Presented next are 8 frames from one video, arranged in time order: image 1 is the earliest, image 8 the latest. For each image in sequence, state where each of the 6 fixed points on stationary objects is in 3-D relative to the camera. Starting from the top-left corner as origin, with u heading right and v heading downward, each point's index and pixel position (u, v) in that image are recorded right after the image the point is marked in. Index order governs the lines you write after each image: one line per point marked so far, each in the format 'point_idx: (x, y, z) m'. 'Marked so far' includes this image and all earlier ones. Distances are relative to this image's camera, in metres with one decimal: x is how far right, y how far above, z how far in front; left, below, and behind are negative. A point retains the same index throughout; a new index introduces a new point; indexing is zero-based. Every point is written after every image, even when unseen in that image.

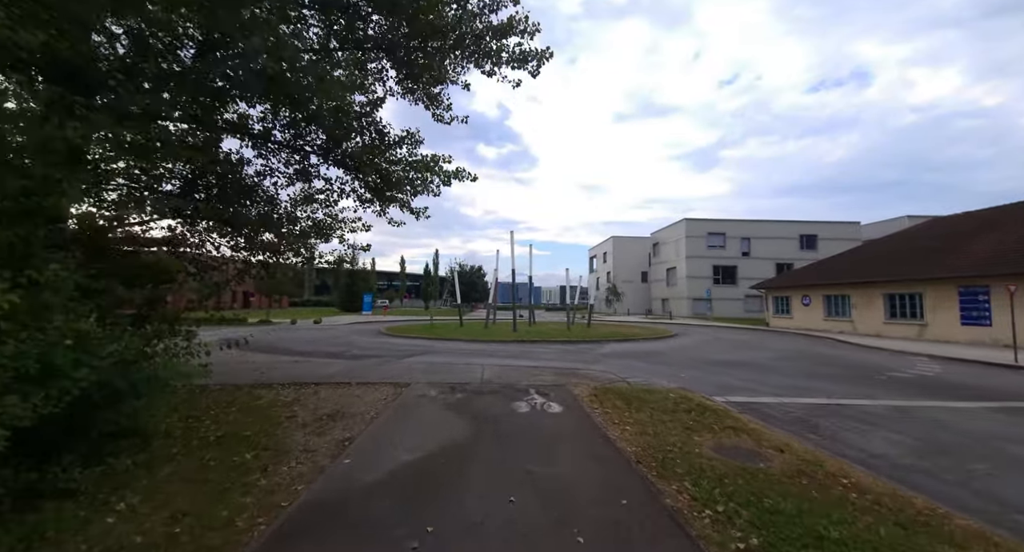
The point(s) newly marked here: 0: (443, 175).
0: (-1.2, +1.7, +7.0) m
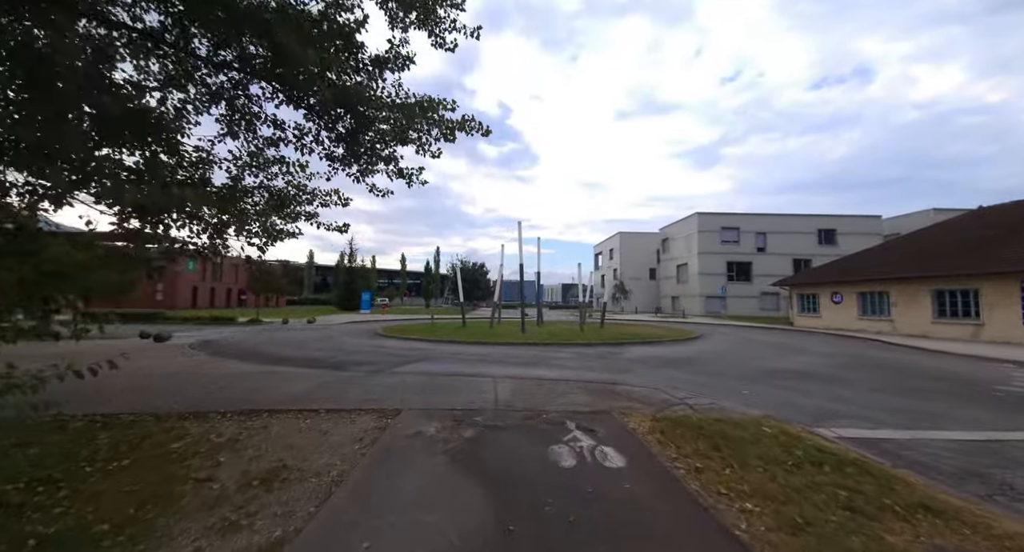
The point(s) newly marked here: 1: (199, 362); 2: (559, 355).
0: (-0.8, +1.9, +5.1) m
1: (-8.4, -2.8, +10.9) m
2: (+1.5, -2.3, +12.2) m
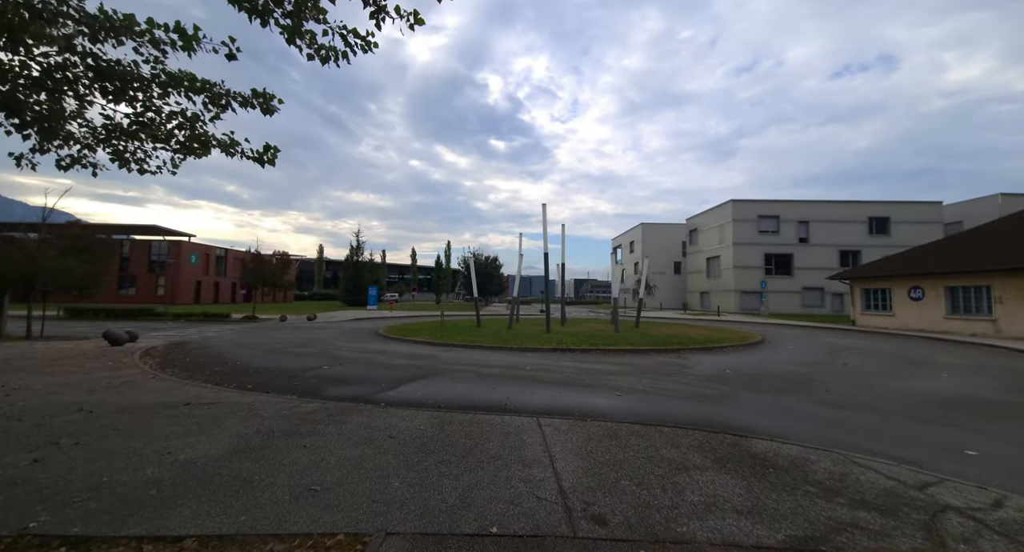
0: (-0.3, +2.1, +2.2) m
1: (-7.6, -2.6, +8.2) m
2: (+2.2, -2.0, +9.2) m
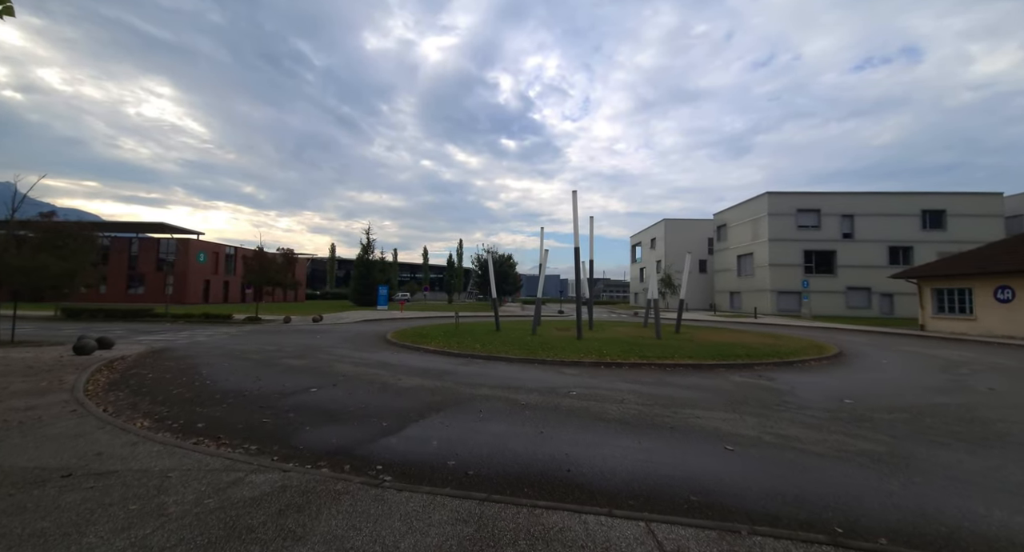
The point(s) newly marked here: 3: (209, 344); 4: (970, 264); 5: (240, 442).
0: (+0.3, +2.1, 0.0) m
1: (-7.0, -2.5, +6.2) m
2: (+2.9, -2.0, +7.0) m
3: (-12.6, -2.8, +17.3) m
4: (+20.9, +0.6, +18.8) m
5: (-3.1, -1.9, +4.7) m
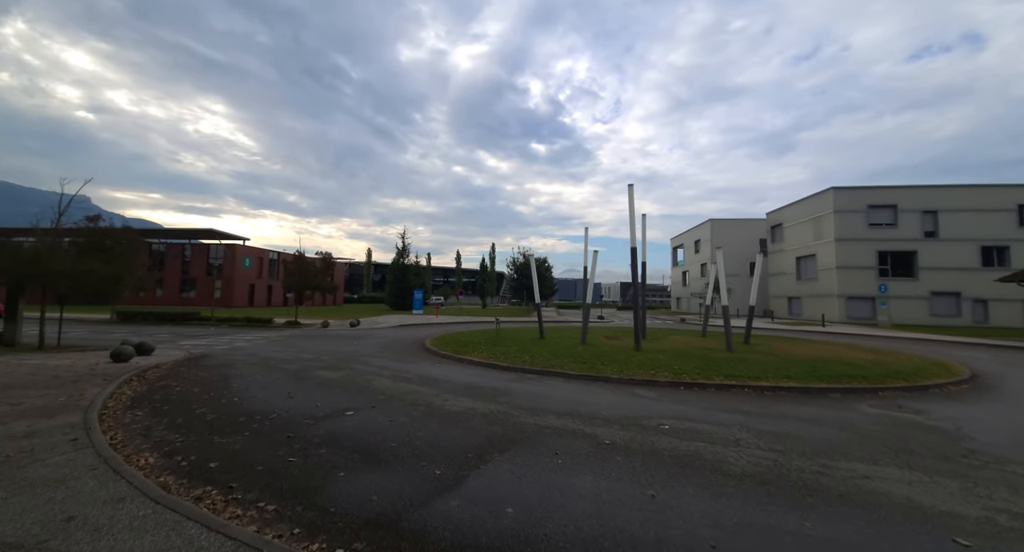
0: (+0.7, +2.1, -1.3) m
1: (-6.0, -2.6, +5.4) m
2: (+4.0, -2.0, +5.4) m
3: (-10.8, -3.0, +16.9) m
4: (+22.8, +0.5, +15.8) m
5: (-2.3, -1.9, +3.6) m
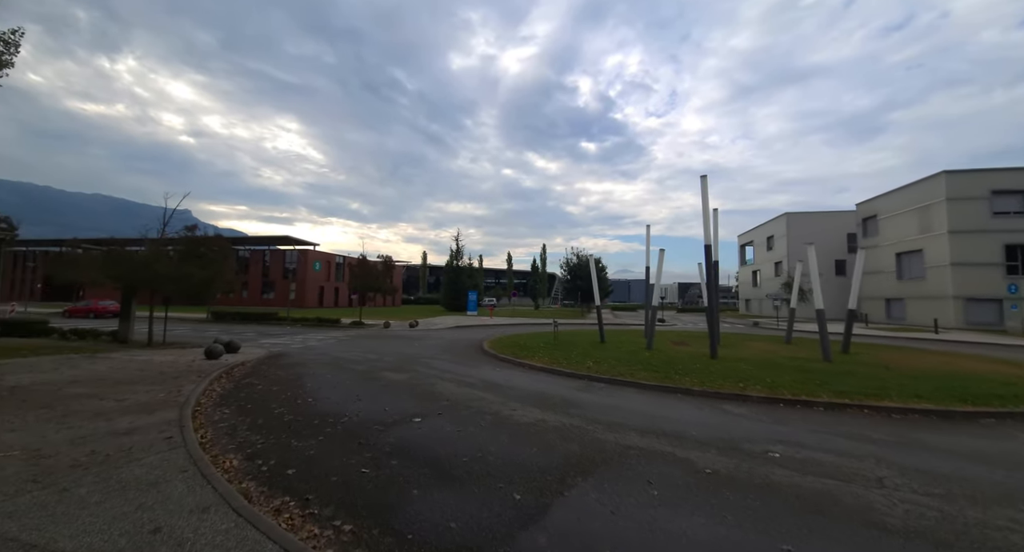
0: (+0.9, +2.1, -1.9) m
1: (-4.9, -2.7, +5.5) m
2: (+4.9, -2.0, +4.4) m
3: (-8.3, -3.1, +17.6) m
4: (+24.8, +0.6, +12.4) m
5: (-1.5, -2.0, +3.3) m
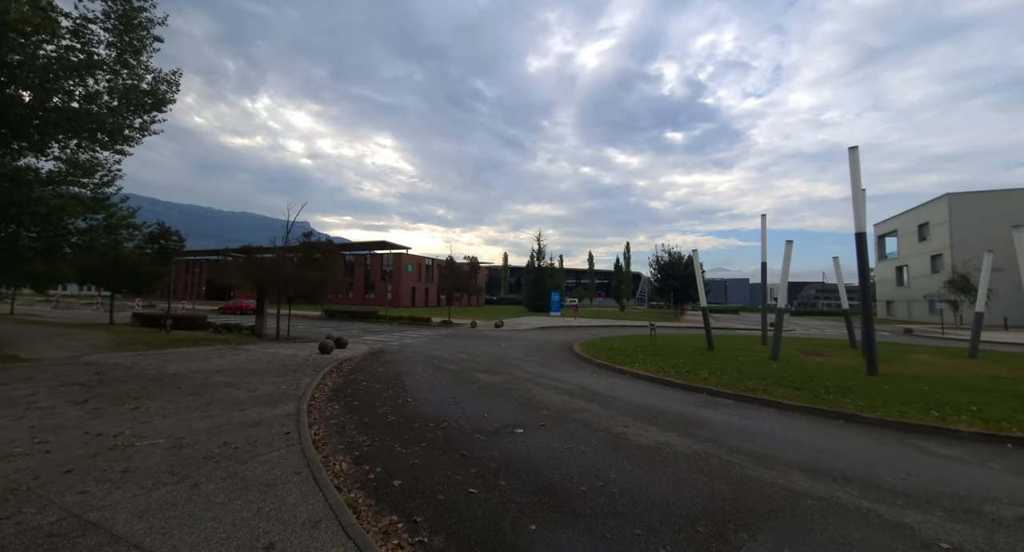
0: (+0.8, +2.1, -2.9) m
1: (-3.4, -2.7, +5.5) m
2: (+6.0, -2.0, +2.5) m
3: (-4.3, -3.1, +18.0) m
4: (+27.1, +0.9, +6.5) m
5: (-0.4, -2.0, +2.7) m
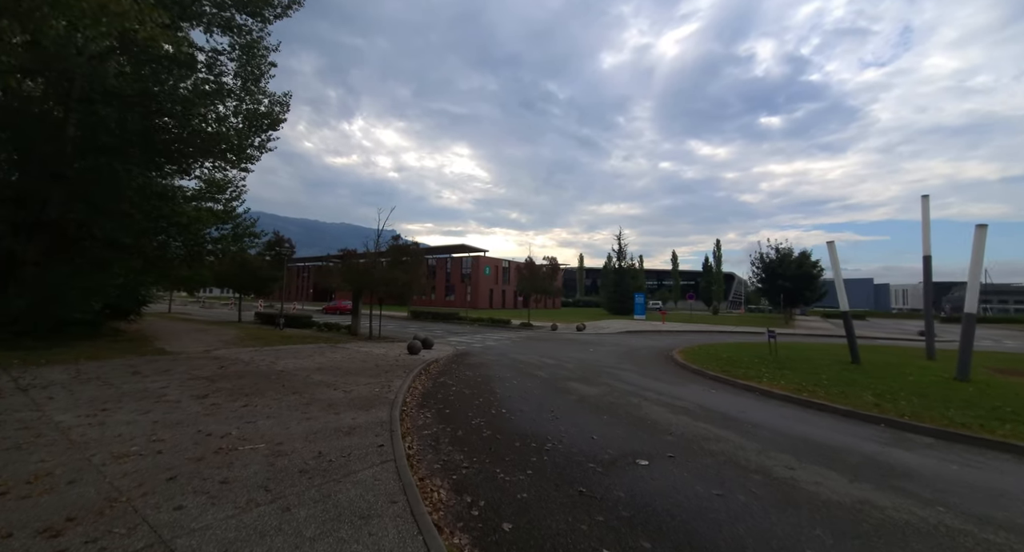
0: (+0.7, +2.2, -4.2) m
1: (-1.9, -2.7, +4.8) m
2: (+6.8, -1.8, +0.1) m
3: (-0.5, -3.2, +17.2) m
4: (+28.2, +1.1, +0.2) m
5: (+0.5, -1.9, +1.5) m
